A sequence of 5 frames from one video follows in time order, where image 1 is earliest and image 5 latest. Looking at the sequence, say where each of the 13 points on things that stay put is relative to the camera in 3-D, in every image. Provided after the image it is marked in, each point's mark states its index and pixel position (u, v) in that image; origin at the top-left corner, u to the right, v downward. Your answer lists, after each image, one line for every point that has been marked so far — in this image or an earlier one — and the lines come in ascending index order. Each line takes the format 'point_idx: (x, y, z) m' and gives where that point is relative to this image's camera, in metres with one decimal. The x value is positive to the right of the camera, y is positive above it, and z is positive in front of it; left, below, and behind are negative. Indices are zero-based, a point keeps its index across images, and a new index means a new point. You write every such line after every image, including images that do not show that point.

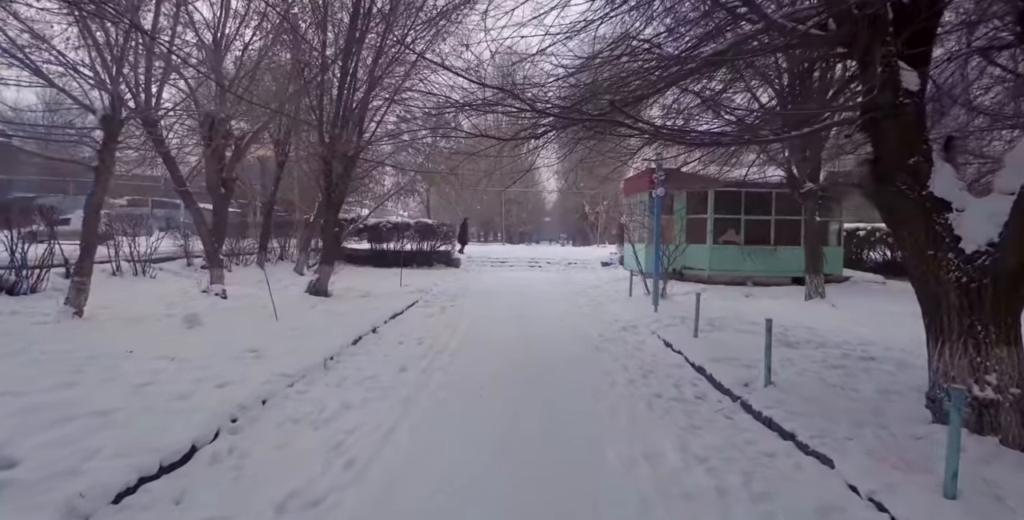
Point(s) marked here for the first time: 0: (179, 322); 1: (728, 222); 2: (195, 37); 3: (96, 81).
0: (-4.2, -0.8, +7.2) m
1: (+5.8, +1.0, +15.3) m
2: (-6.1, +4.3, +11.0) m
3: (-5.4, +2.3, +7.3) m
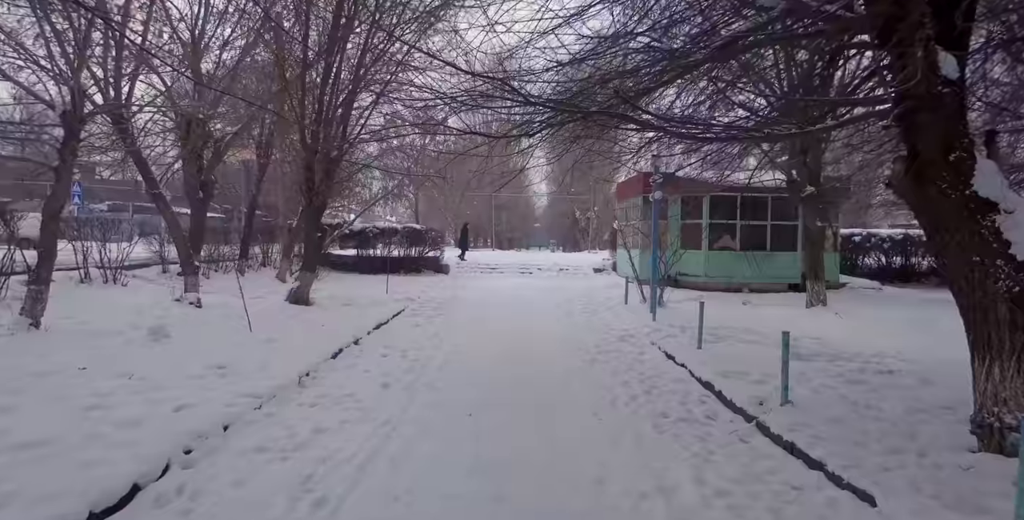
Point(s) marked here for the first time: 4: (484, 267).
0: (-4.3, -0.9, +6.6) m
1: (+5.6, +0.9, +14.9) m
2: (-6.3, +4.2, +10.5) m
3: (-5.5, +2.2, +6.8) m
4: (-0.9, -0.3, +19.4) m
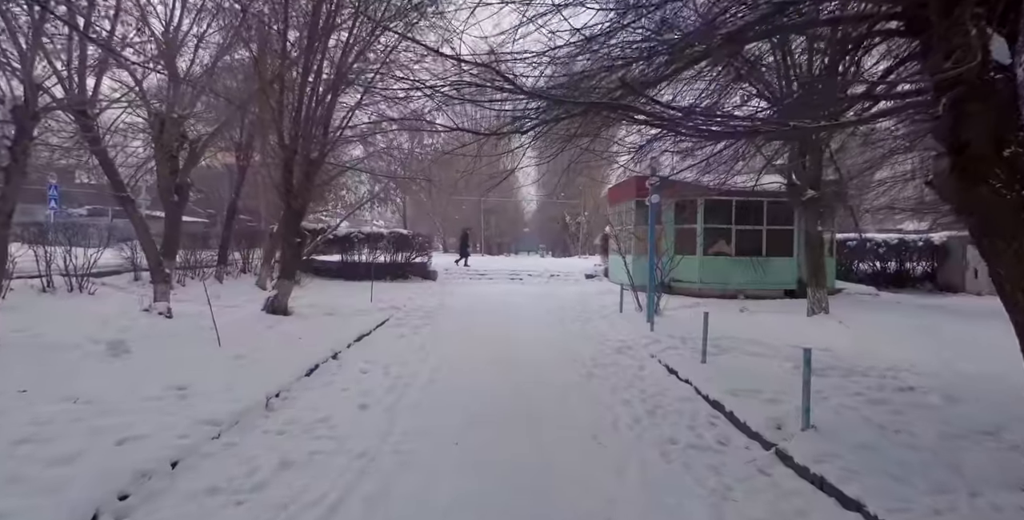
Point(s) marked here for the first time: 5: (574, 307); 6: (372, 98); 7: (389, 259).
0: (-4.4, -1.0, +6.1) m
1: (+5.3, +0.7, +14.6) m
2: (-6.5, +4.1, +9.9) m
3: (-5.6, +2.1, +6.2) m
4: (-1.3, -0.4, +18.9) m
5: (+1.3, -1.0, +12.1) m
6: (-2.0, +2.4, +8.2) m
7: (-3.8, 0.0, +17.3) m
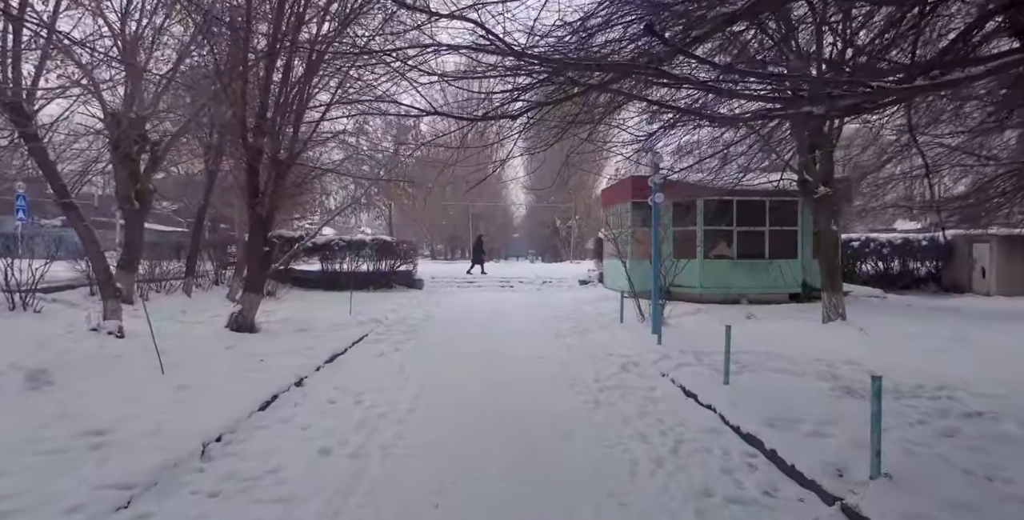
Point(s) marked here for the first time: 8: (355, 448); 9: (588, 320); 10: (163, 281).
0: (-4.5, -1.1, +5.2) m
1: (+5.1, +0.6, +13.8) m
2: (-6.7, +3.9, +9.0) m
3: (-5.7, +2.0, +5.3) m
4: (-1.6, -0.7, +18.0) m
5: (+1.1, -1.1, +11.3) m
6: (-2.2, +2.3, +7.4) m
7: (-4.0, -0.2, +16.3) m
8: (-1.1, -1.4, +4.1) m
9: (+1.4, -1.1, +10.5) m
10: (-7.8, -0.5, +12.6) m
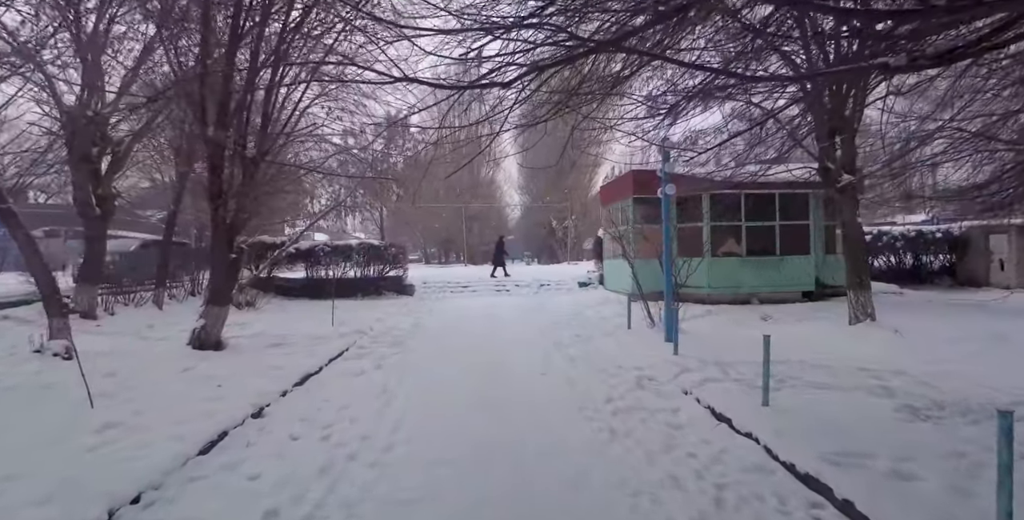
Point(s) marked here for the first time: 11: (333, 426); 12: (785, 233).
0: (-4.5, -1.2, +4.3) m
1: (+4.9, +0.7, +13.0) m
2: (-6.8, +3.7, +8.1) m
3: (-5.8, +1.8, +4.4) m
4: (-1.7, -0.8, +17.1) m
5: (+1.1, -1.1, +10.5) m
6: (-2.3, +2.2, +6.5) m
7: (-4.2, -0.4, +15.5) m
8: (-1.1, -1.4, +3.2) m
9: (+1.4, -1.1, +9.7) m
10: (-7.8, -0.7, +11.6) m
11: (-1.5, -1.3, +4.6) m
12: (+6.3, +0.6, +13.1) m
